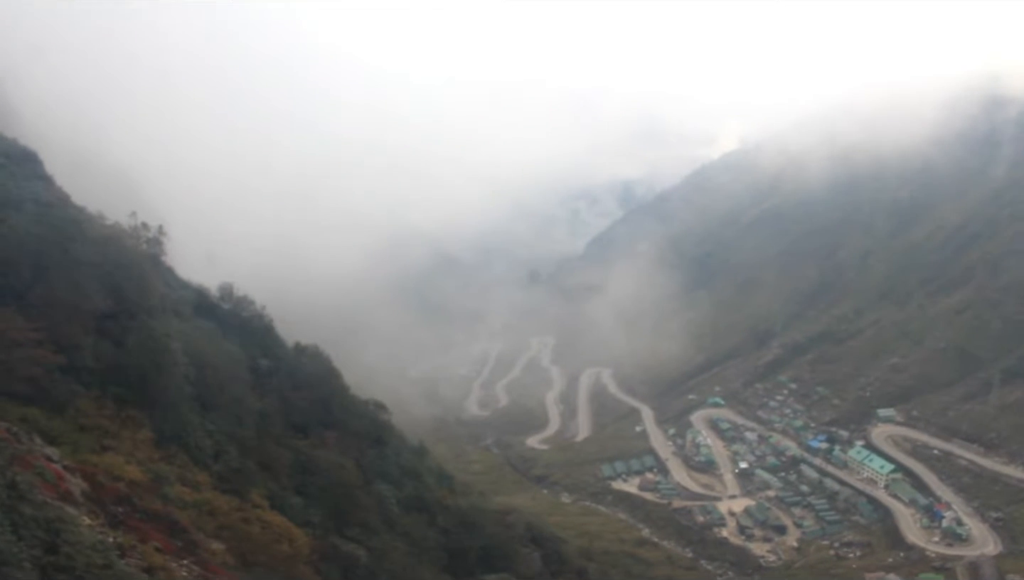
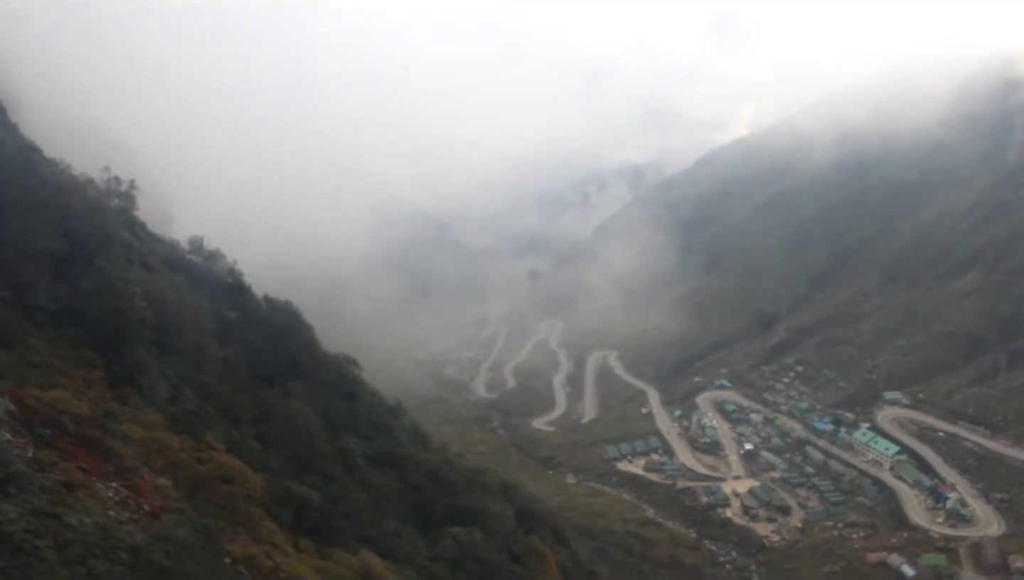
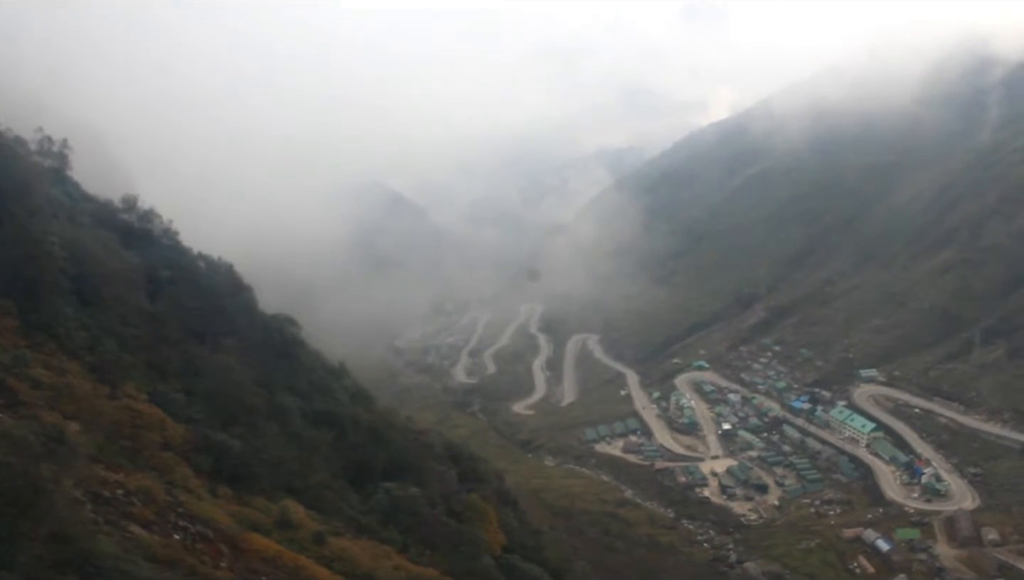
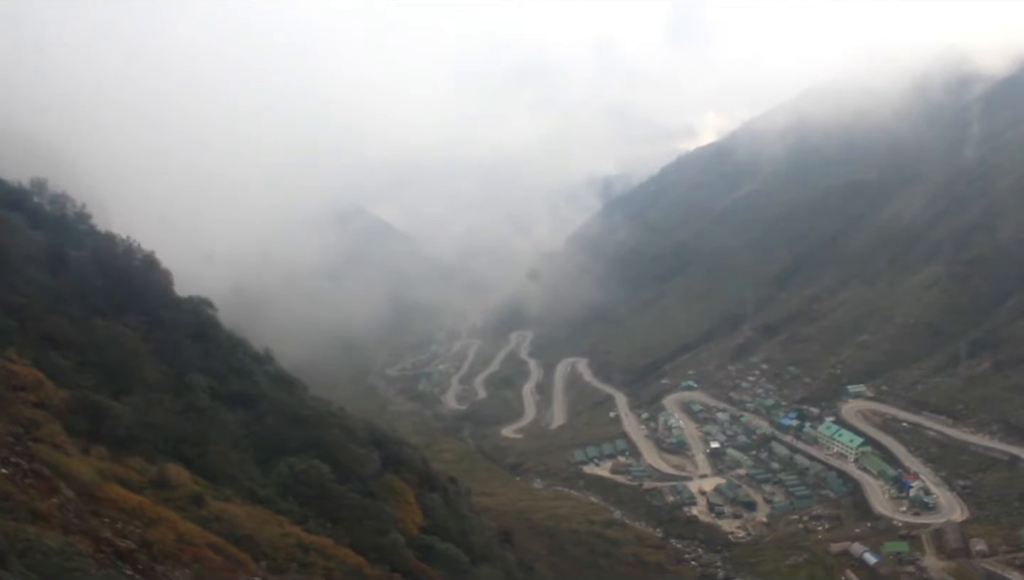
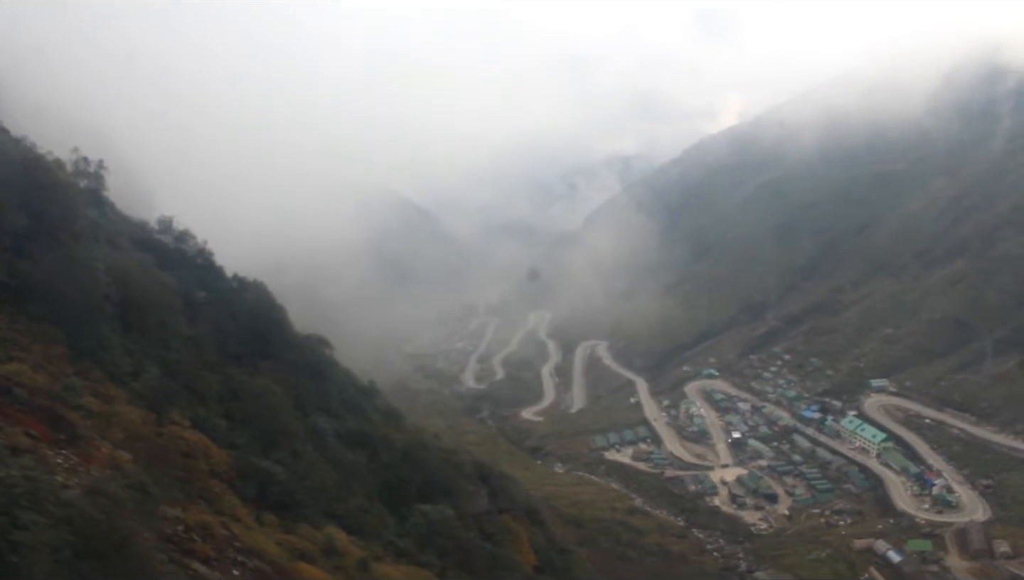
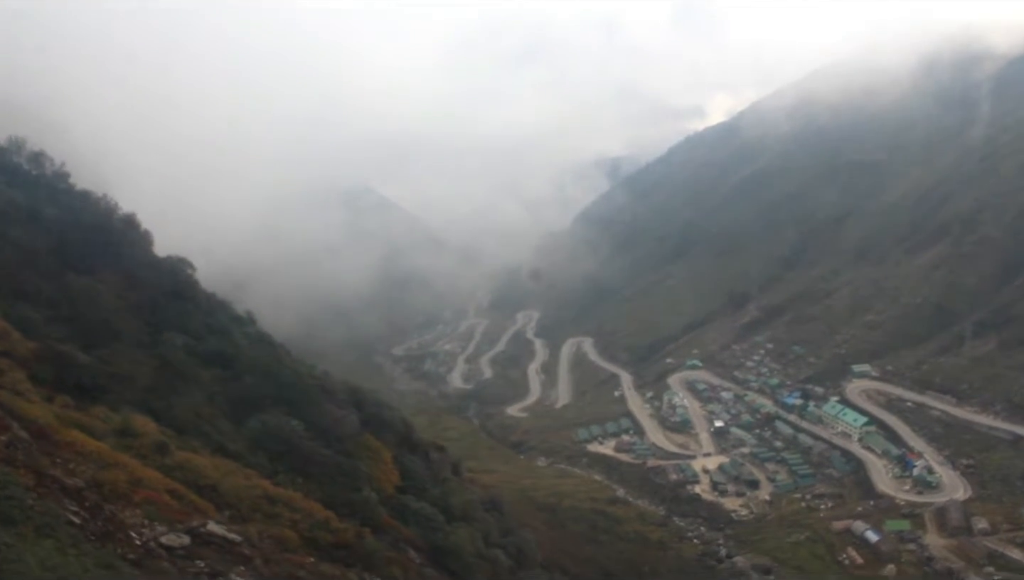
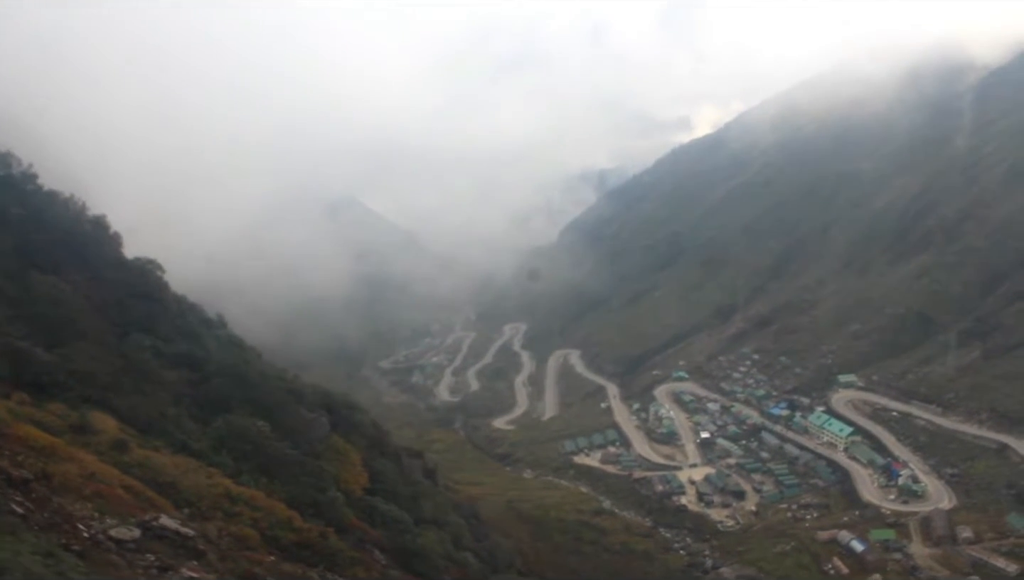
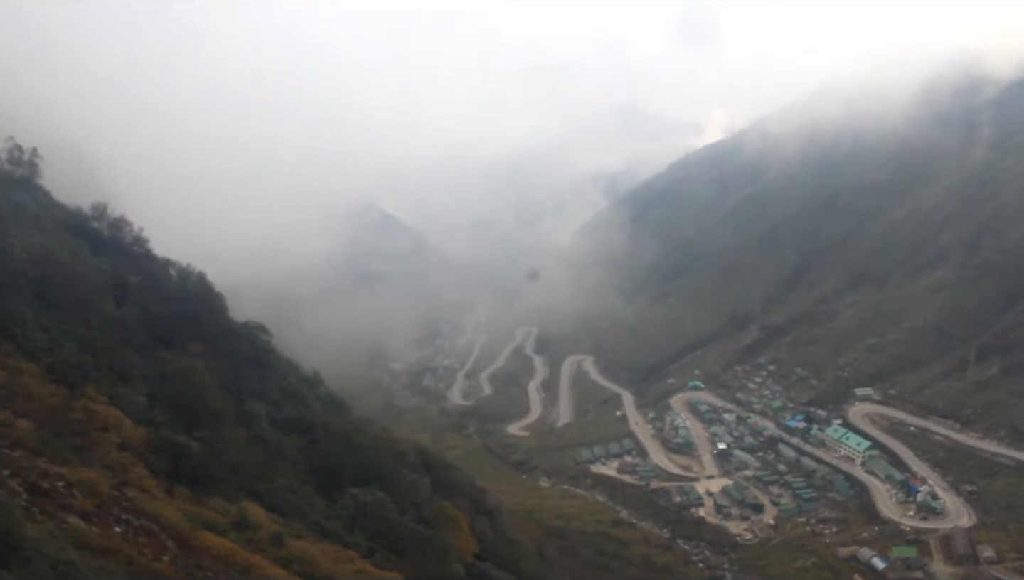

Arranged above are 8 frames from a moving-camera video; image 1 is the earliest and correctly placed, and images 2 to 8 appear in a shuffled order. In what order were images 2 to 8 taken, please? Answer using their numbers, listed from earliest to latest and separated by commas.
2, 5, 3, 8, 4, 6, 7
